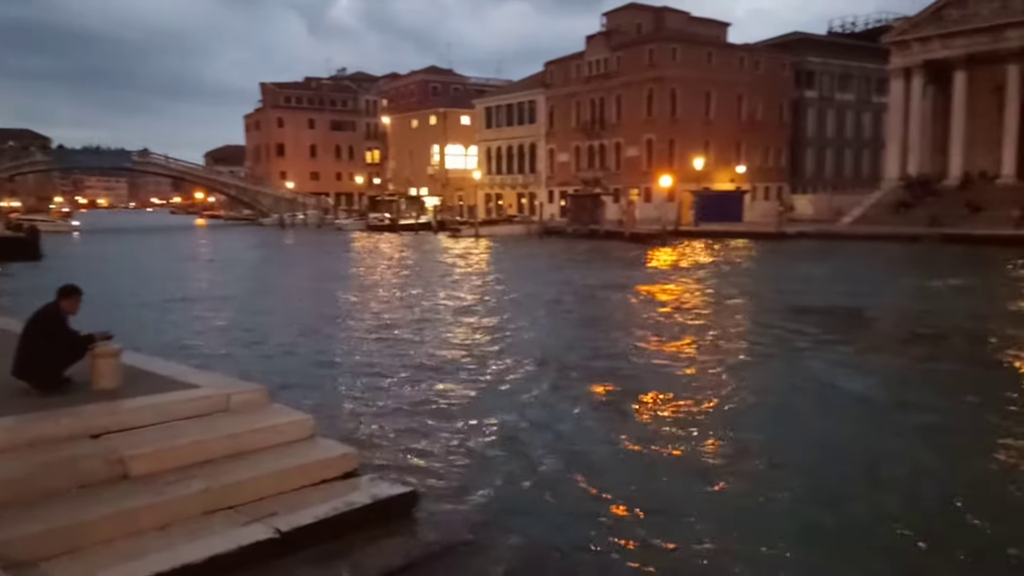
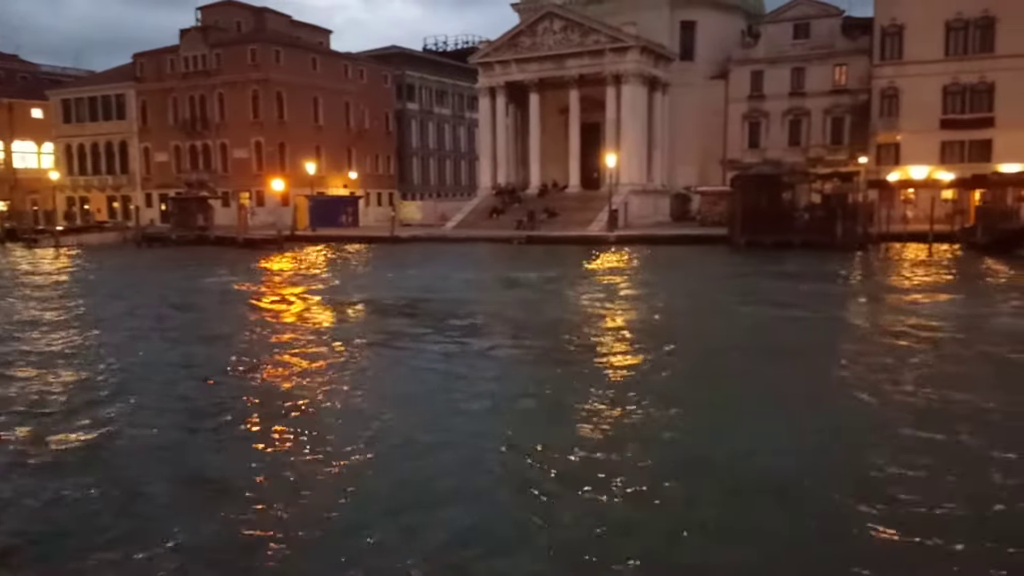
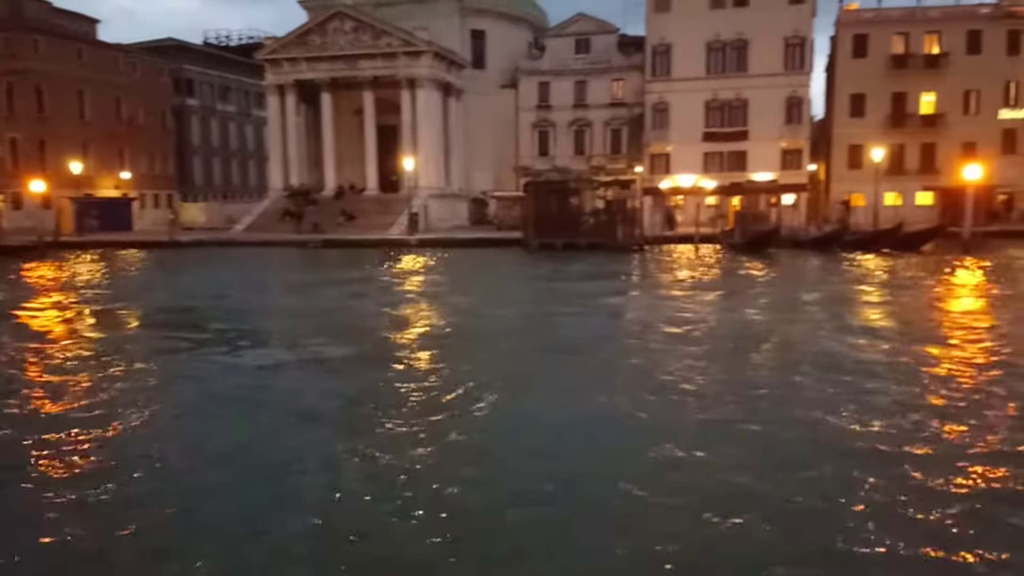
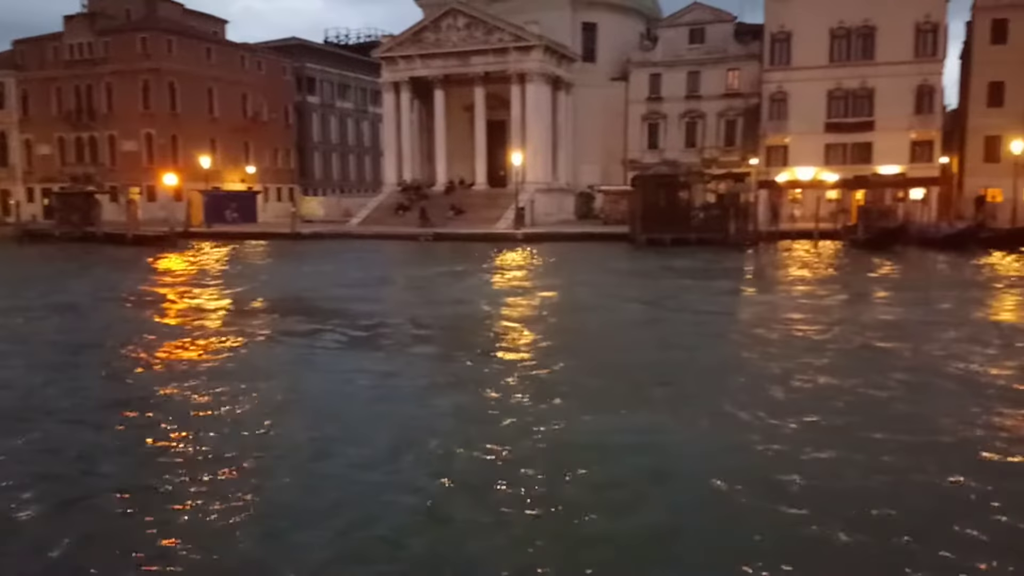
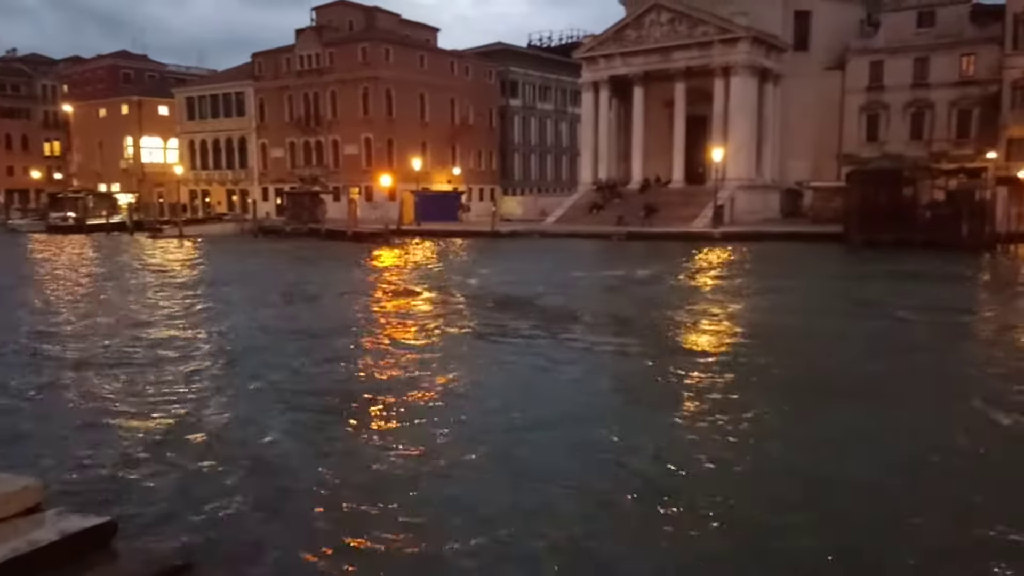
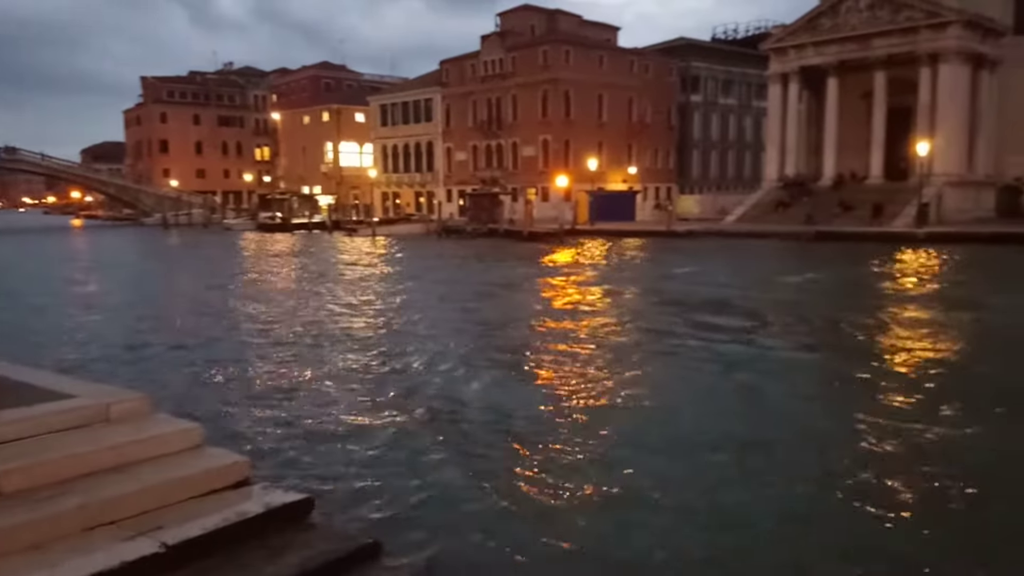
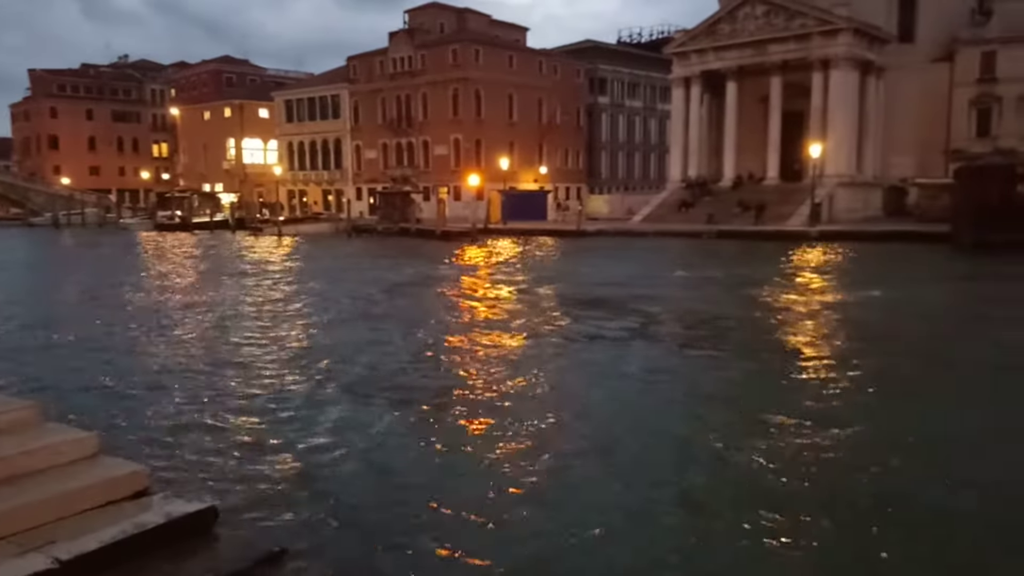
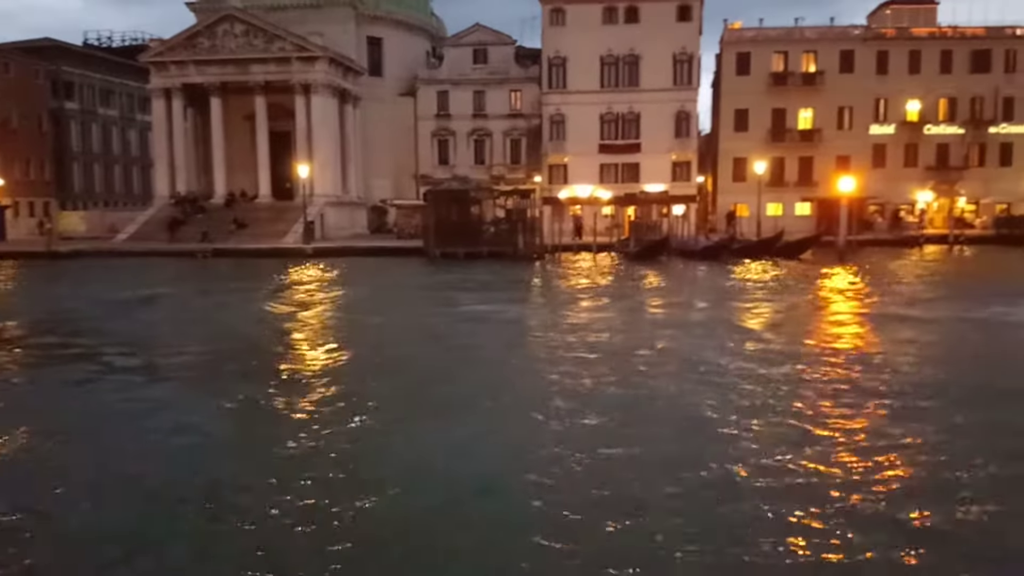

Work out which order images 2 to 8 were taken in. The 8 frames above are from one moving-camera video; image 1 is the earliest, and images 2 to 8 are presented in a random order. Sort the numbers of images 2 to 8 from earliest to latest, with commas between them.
6, 7, 5, 2, 4, 3, 8
